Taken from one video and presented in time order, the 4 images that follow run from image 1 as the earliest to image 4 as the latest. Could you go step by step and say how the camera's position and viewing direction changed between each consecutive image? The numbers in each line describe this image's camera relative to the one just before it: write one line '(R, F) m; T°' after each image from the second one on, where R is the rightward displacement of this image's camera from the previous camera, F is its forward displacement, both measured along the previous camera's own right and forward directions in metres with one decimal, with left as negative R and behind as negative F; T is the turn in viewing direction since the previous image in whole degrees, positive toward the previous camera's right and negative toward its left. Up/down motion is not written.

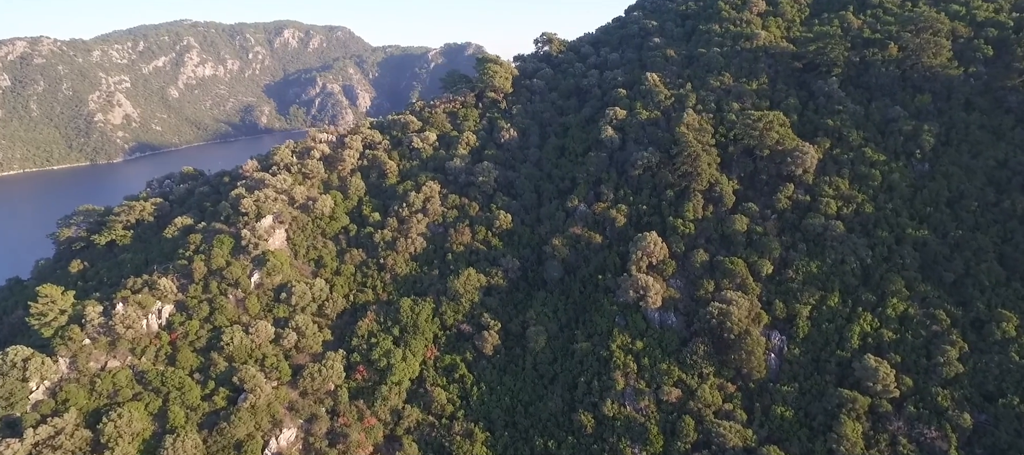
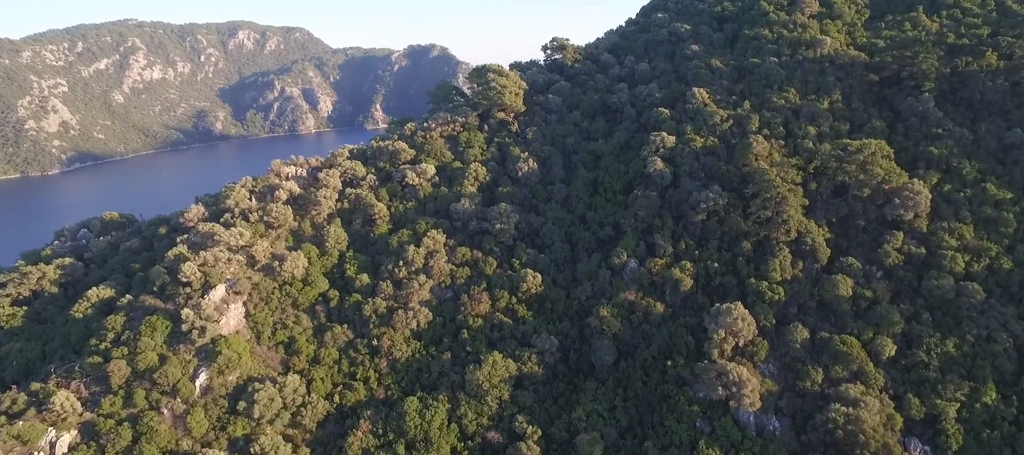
(-4.4, +11.2) m; +4°
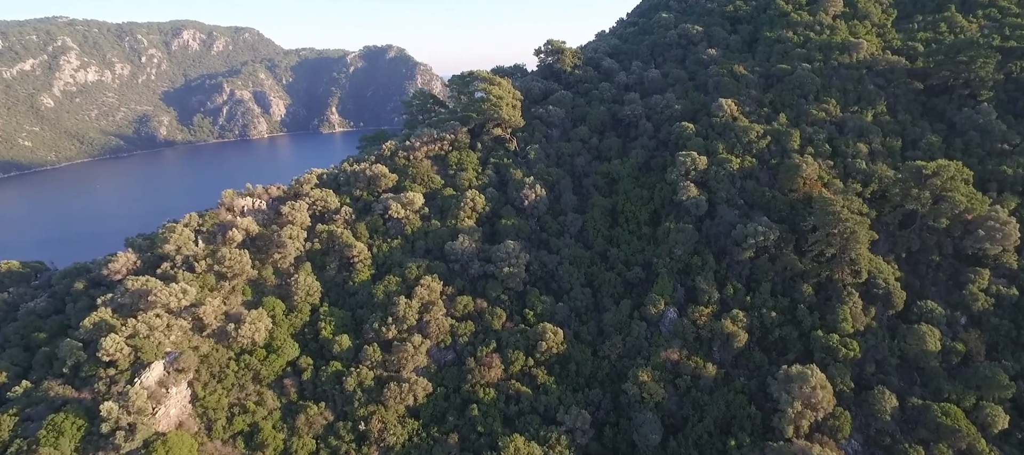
(-3.0, +7.1) m; +4°
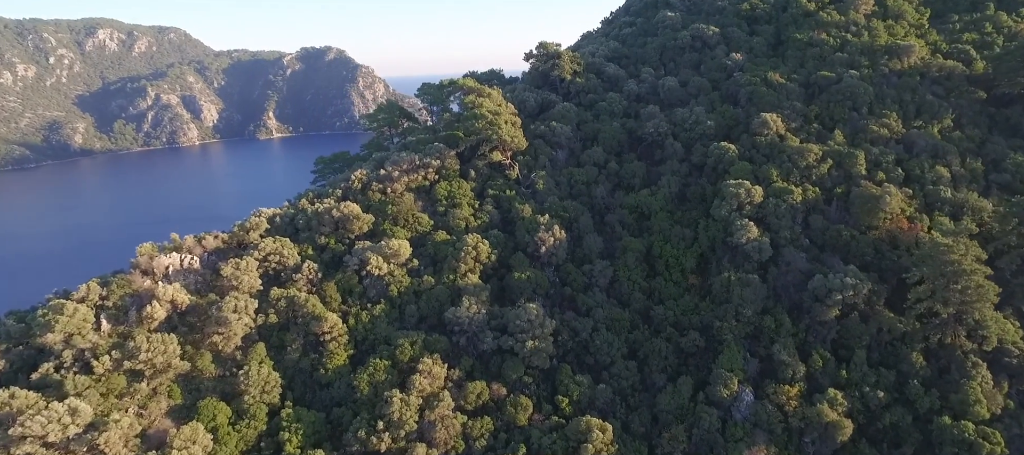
(-3.5, +8.1) m; +5°
